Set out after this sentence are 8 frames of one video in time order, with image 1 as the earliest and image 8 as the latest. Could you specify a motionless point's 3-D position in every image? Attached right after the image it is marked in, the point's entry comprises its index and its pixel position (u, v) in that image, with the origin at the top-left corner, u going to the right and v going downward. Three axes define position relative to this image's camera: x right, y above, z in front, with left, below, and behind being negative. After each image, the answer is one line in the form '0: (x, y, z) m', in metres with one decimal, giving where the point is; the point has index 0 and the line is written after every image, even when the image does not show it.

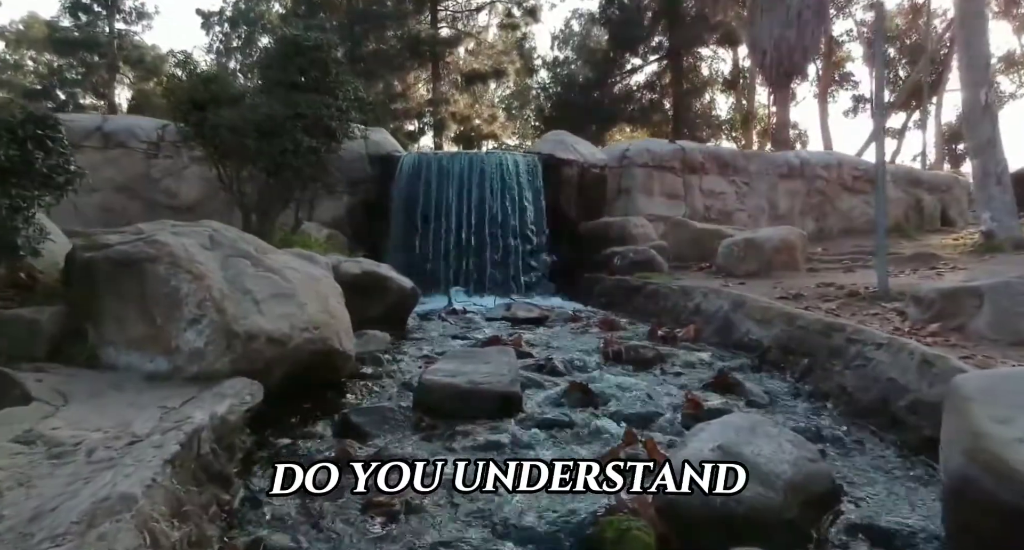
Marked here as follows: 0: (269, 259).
0: (-2.0, +0.1, +5.5) m
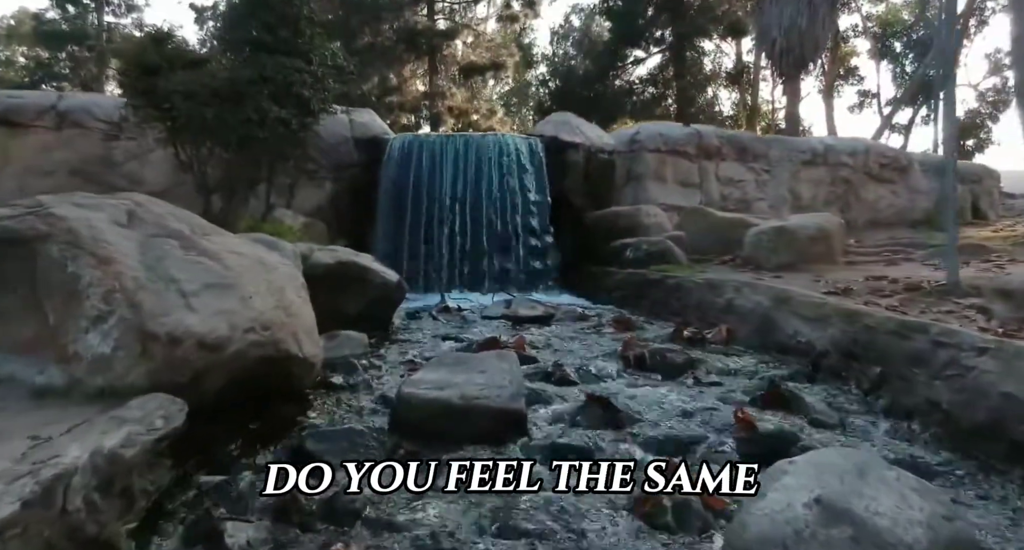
0: (-1.9, +0.2, +4.3) m
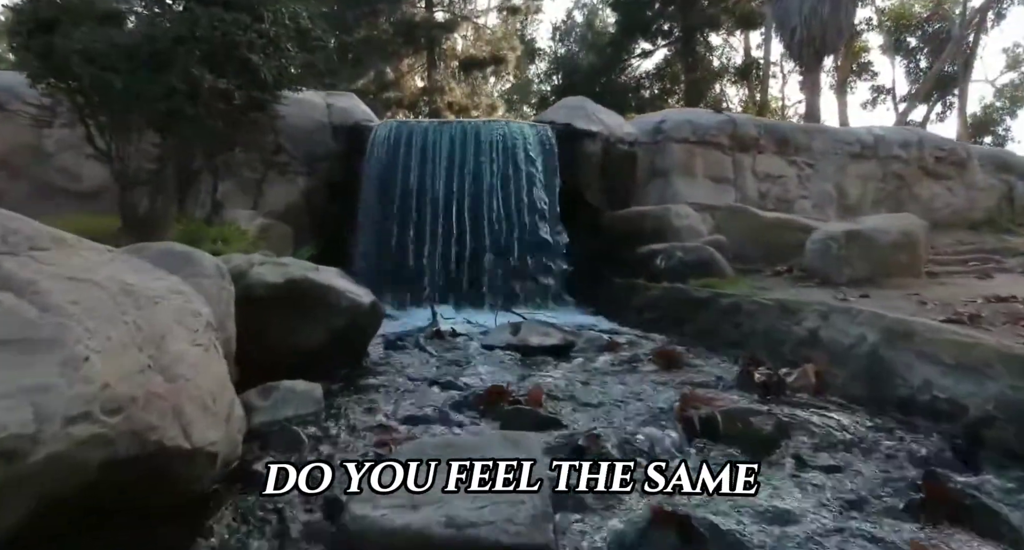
0: (-1.9, +0.1, +2.6) m
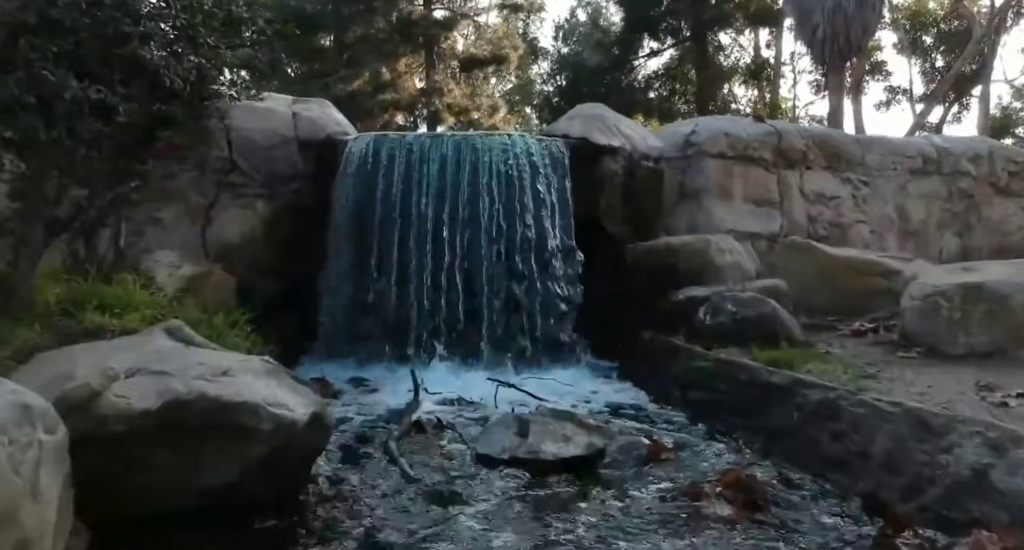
0: (-1.8, -0.5, +0.9) m
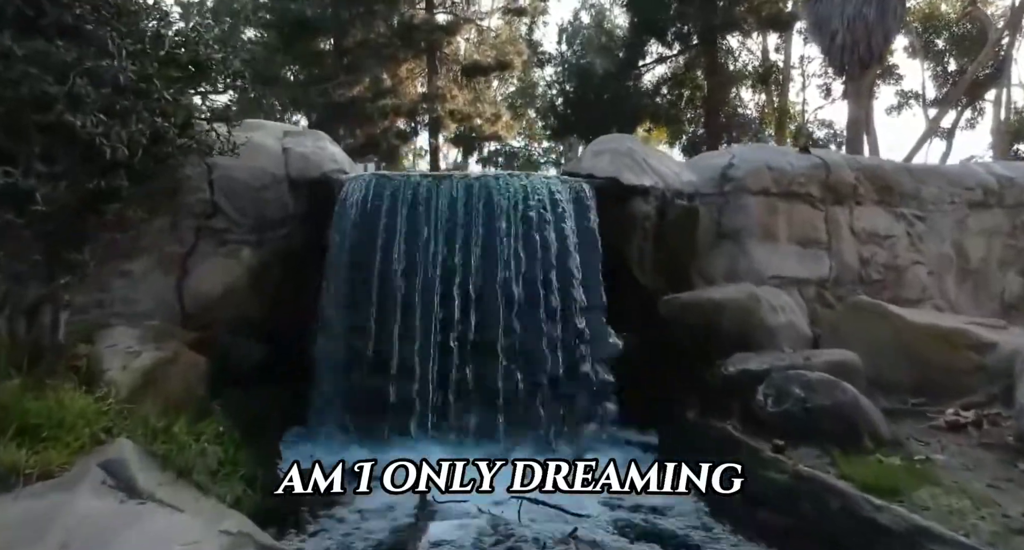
0: (-1.6, -1.1, -0.1) m
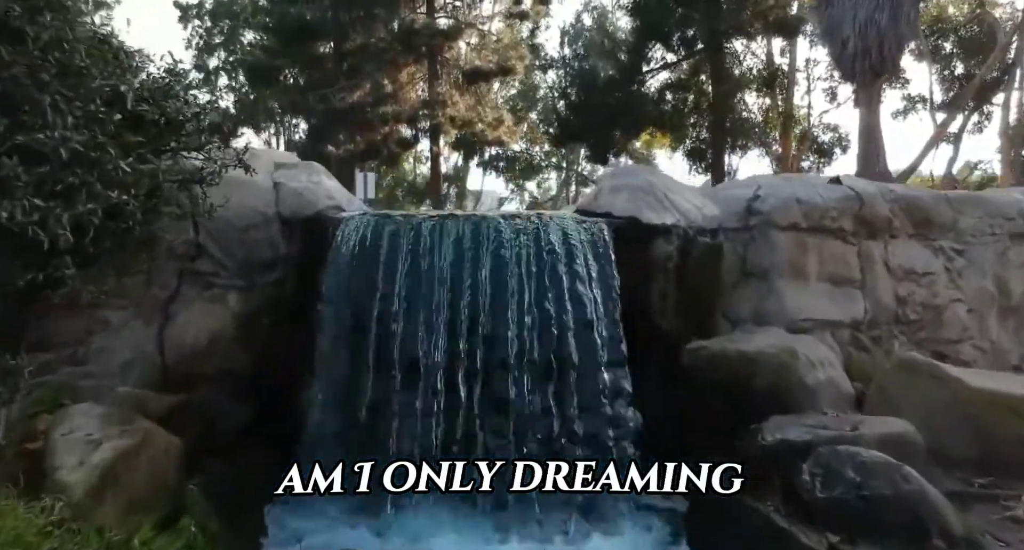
0: (-1.5, -1.6, -0.7) m
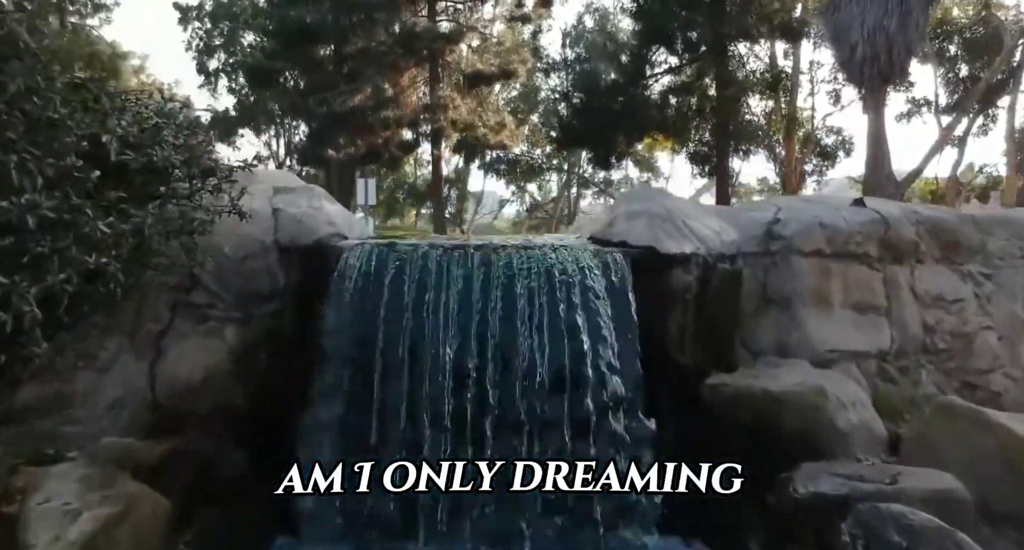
0: (-1.4, -1.9, -1.1) m
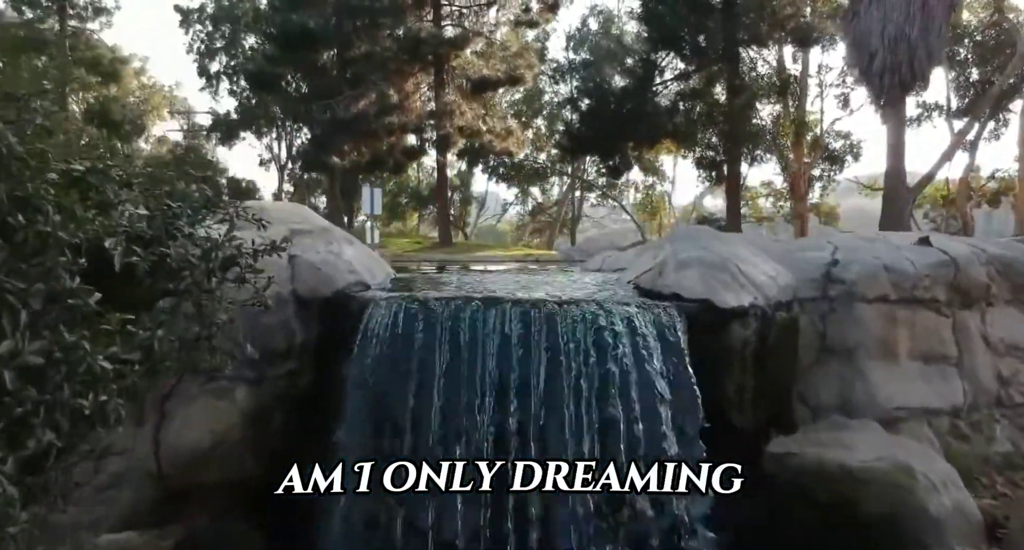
0: (-1.1, -2.4, -1.8) m
